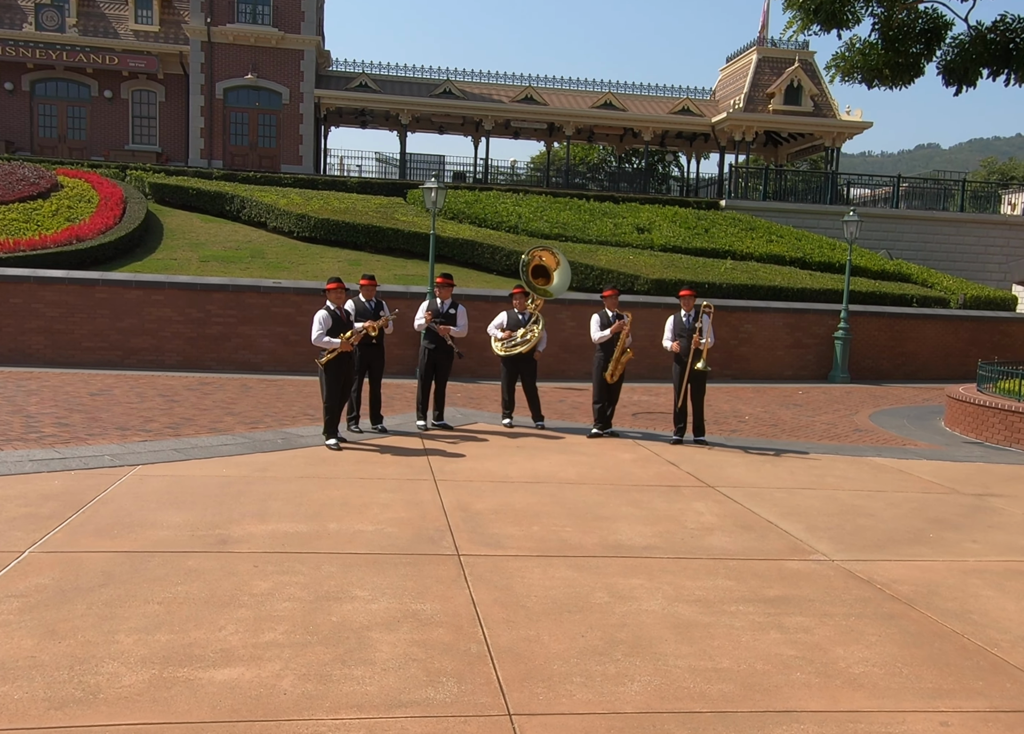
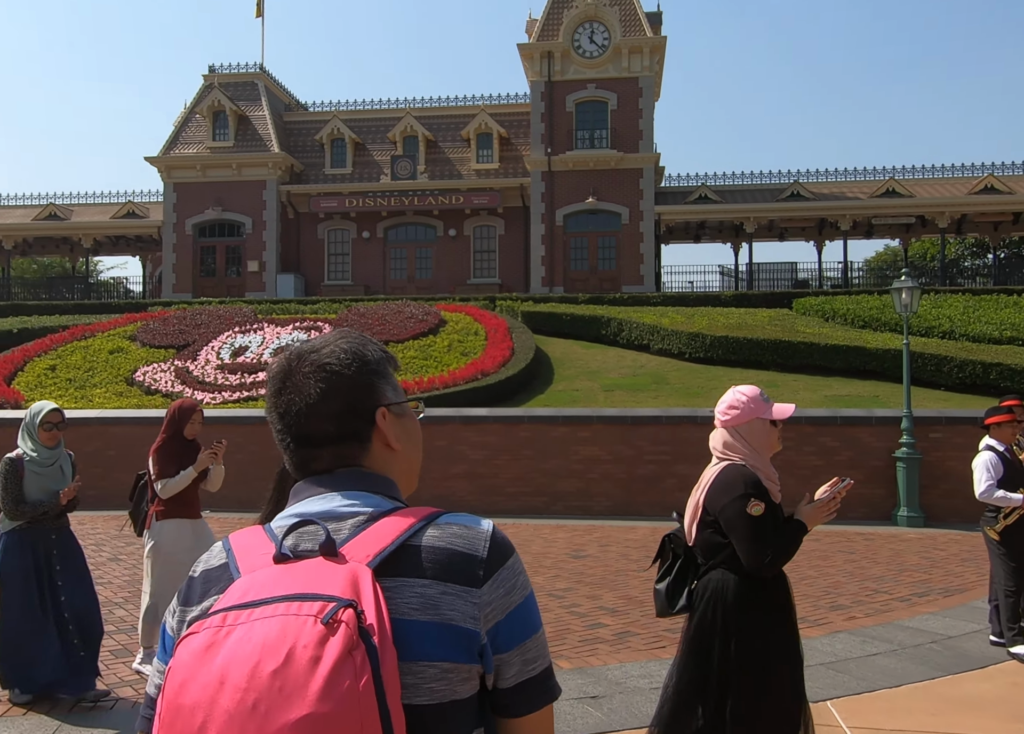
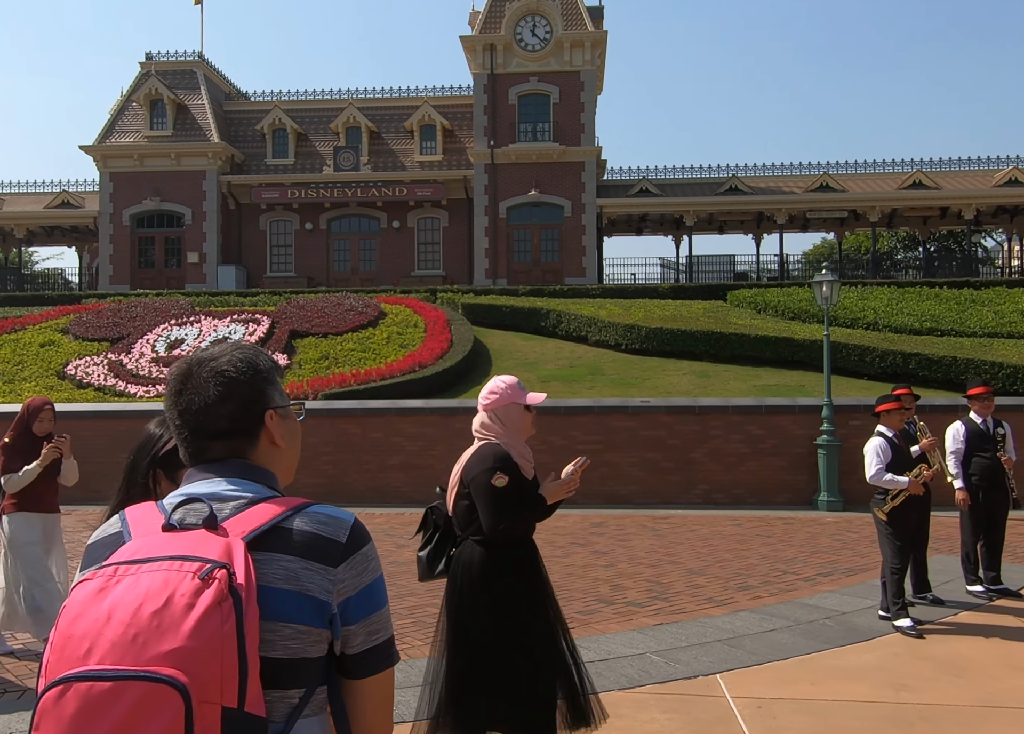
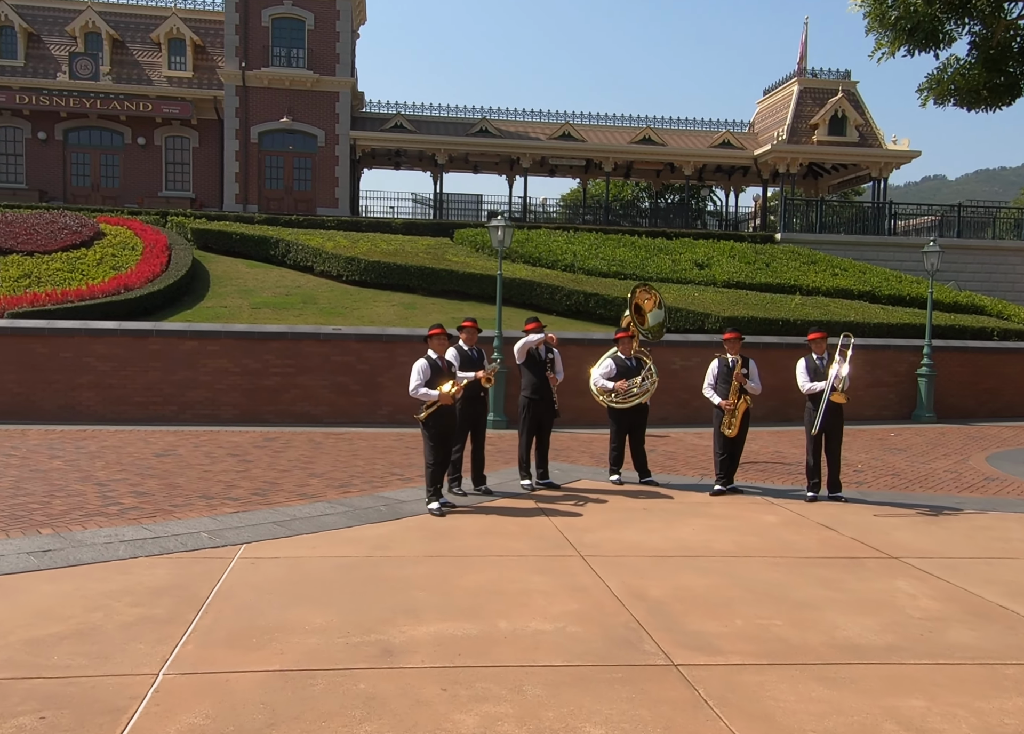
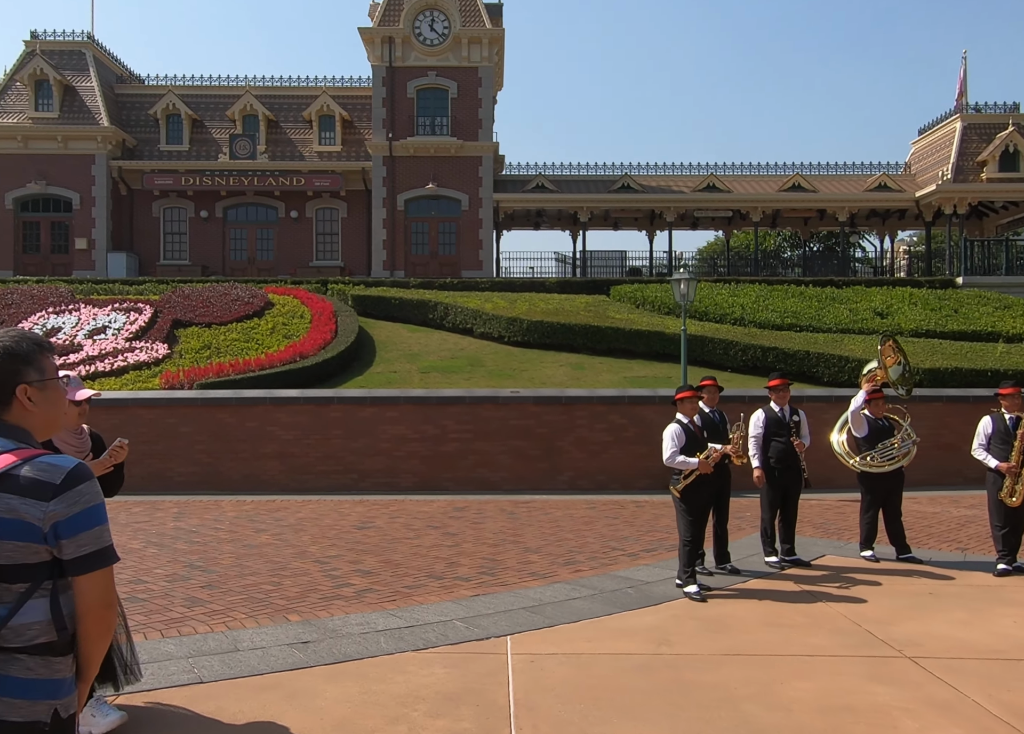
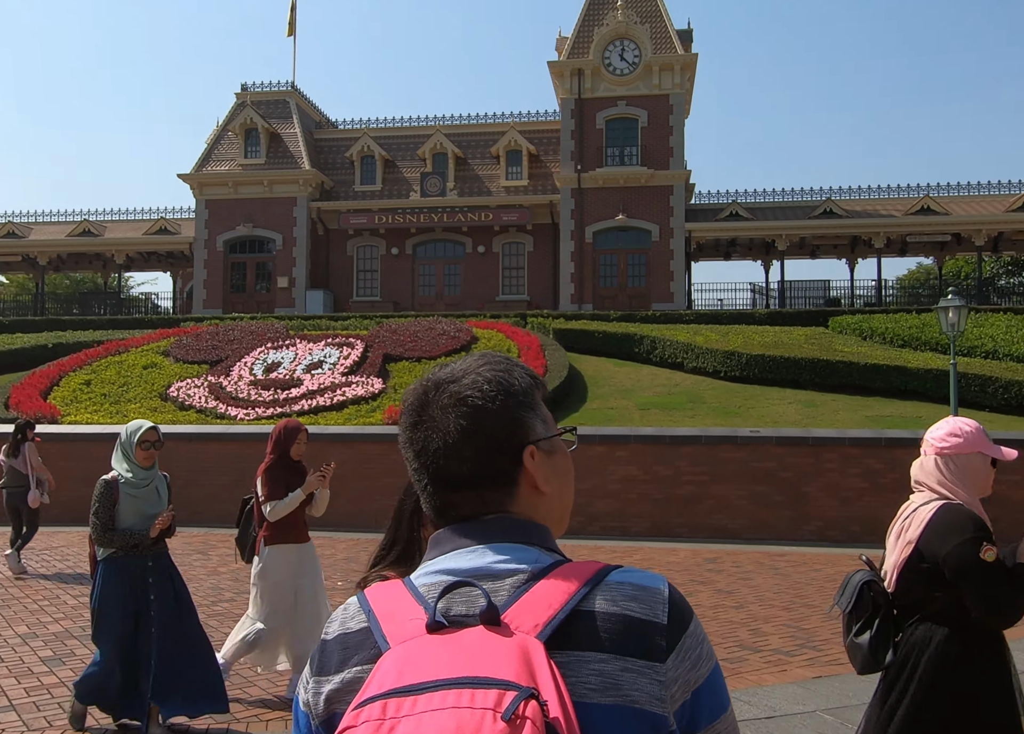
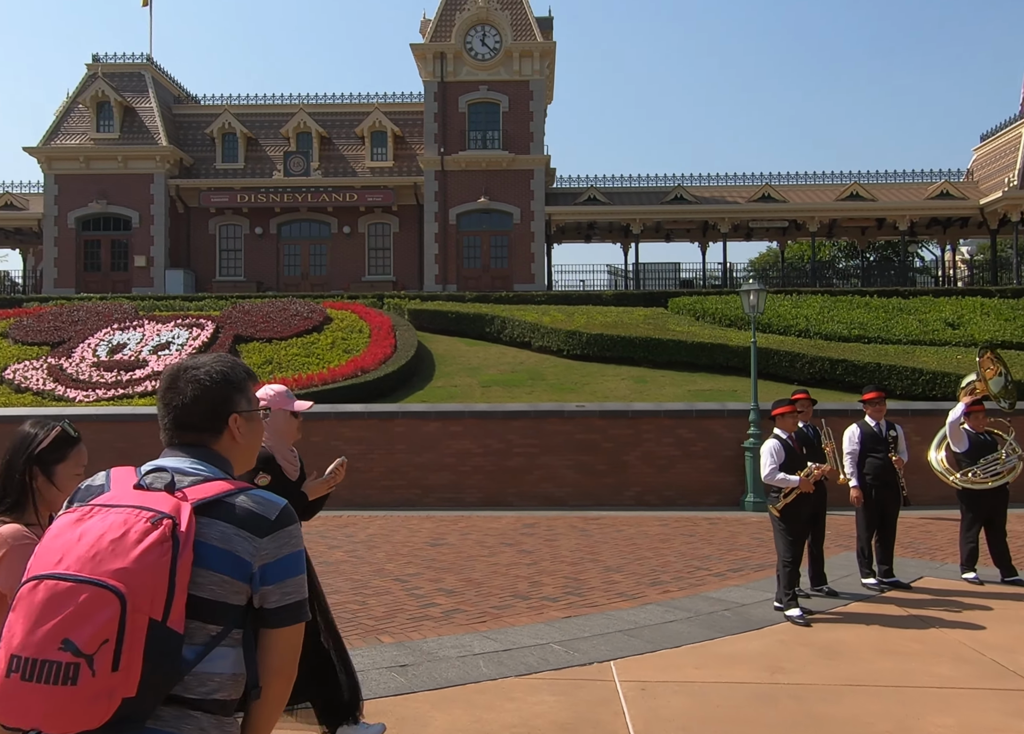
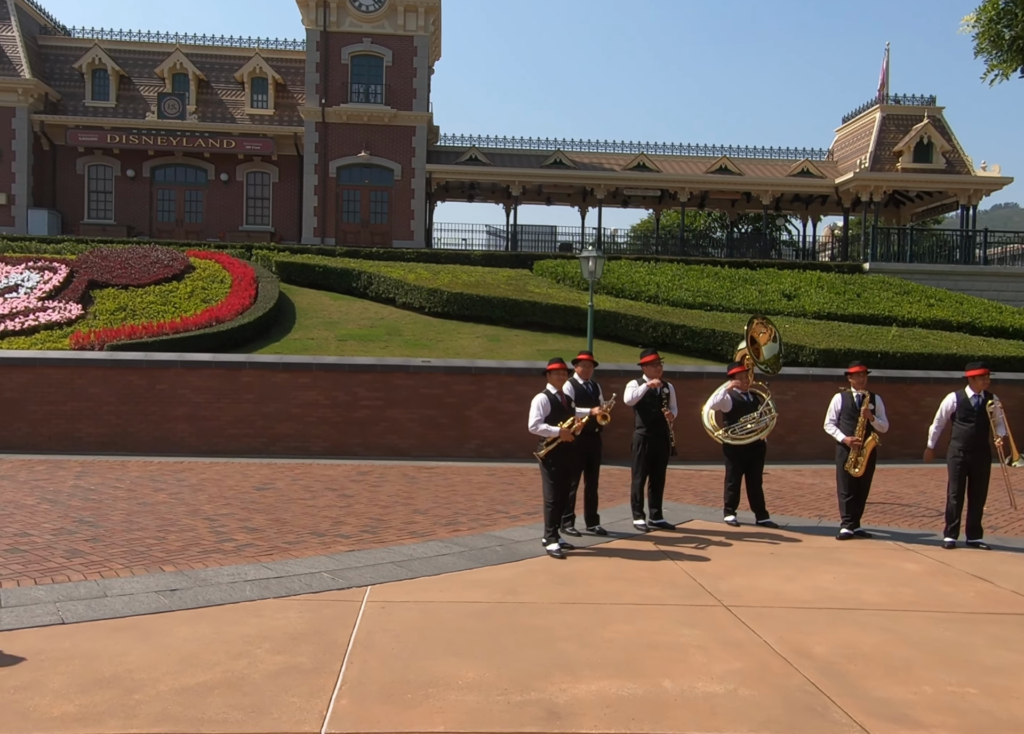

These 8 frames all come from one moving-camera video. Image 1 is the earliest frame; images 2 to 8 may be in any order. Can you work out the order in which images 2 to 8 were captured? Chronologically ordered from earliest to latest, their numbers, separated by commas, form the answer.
4, 8, 5, 7, 3, 2, 6
